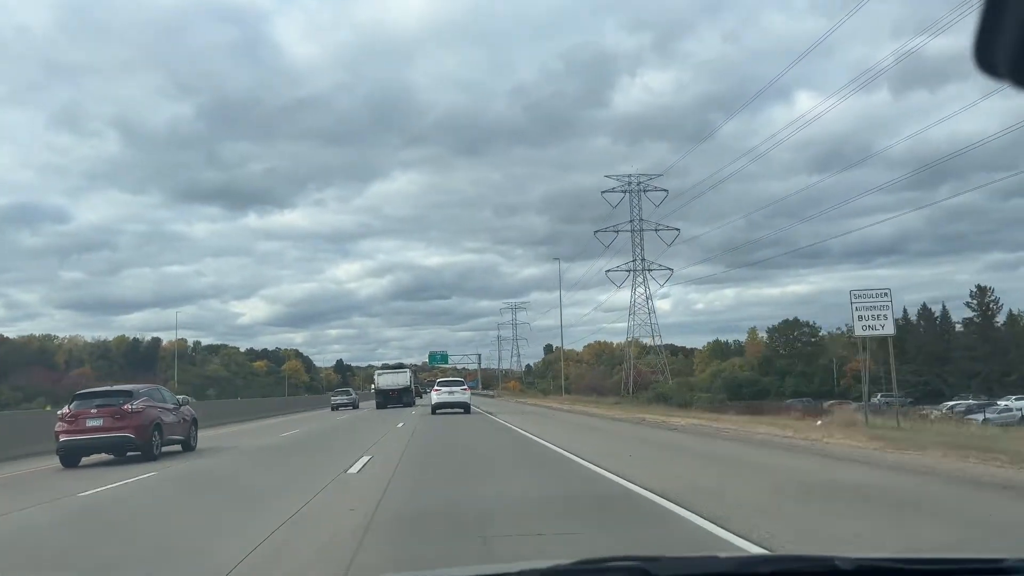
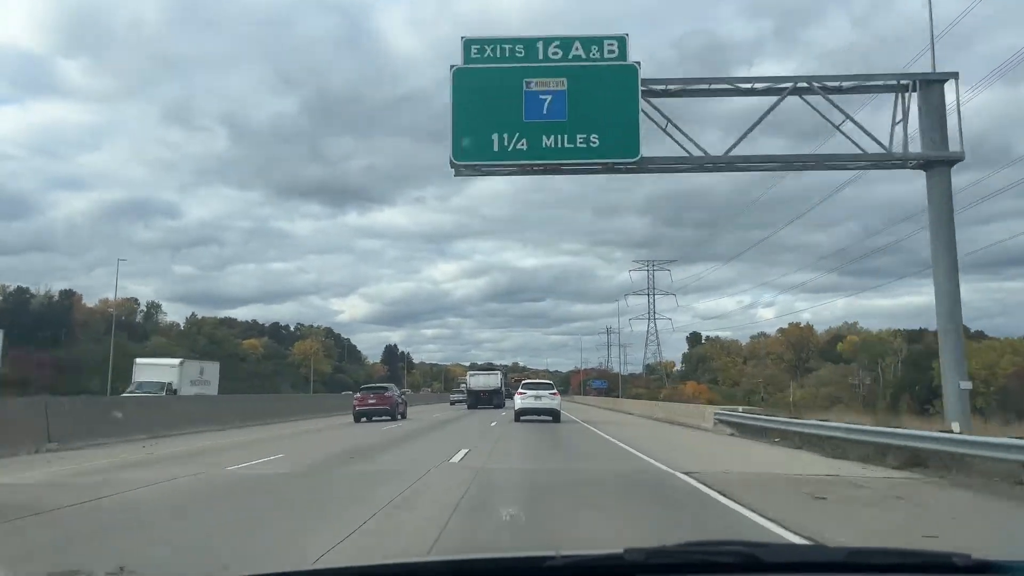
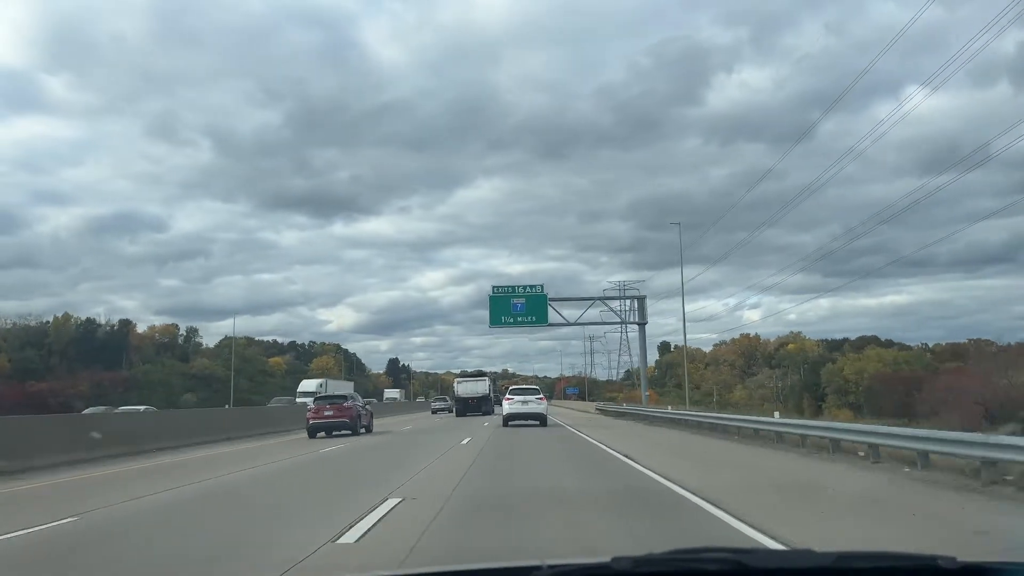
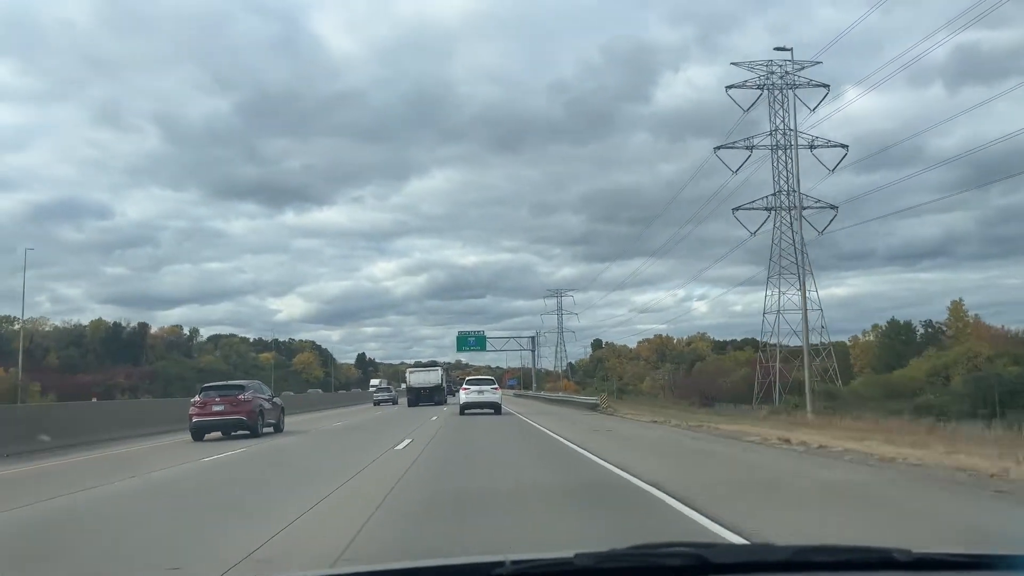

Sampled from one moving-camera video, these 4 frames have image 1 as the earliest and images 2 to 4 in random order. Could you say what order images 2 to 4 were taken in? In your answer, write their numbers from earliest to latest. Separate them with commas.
4, 3, 2
